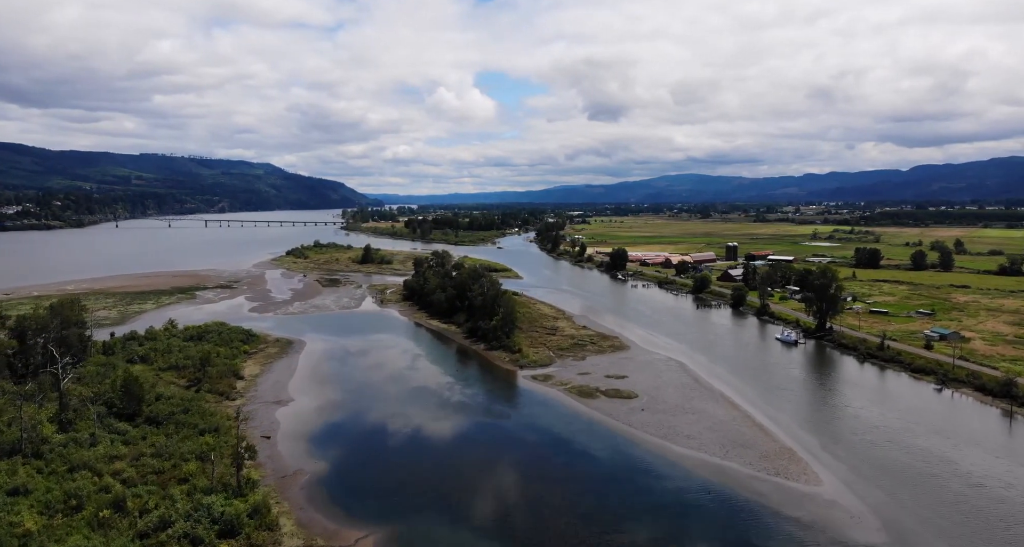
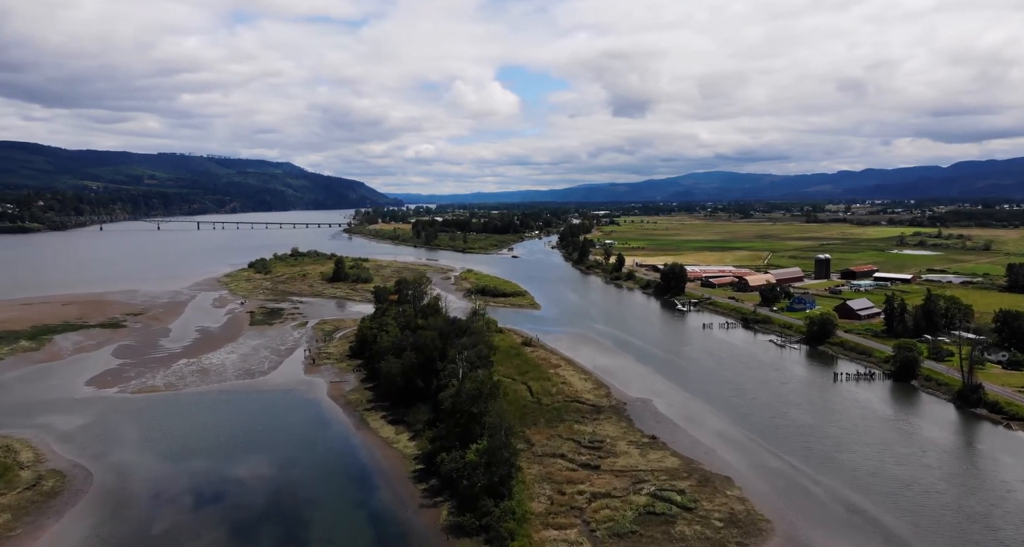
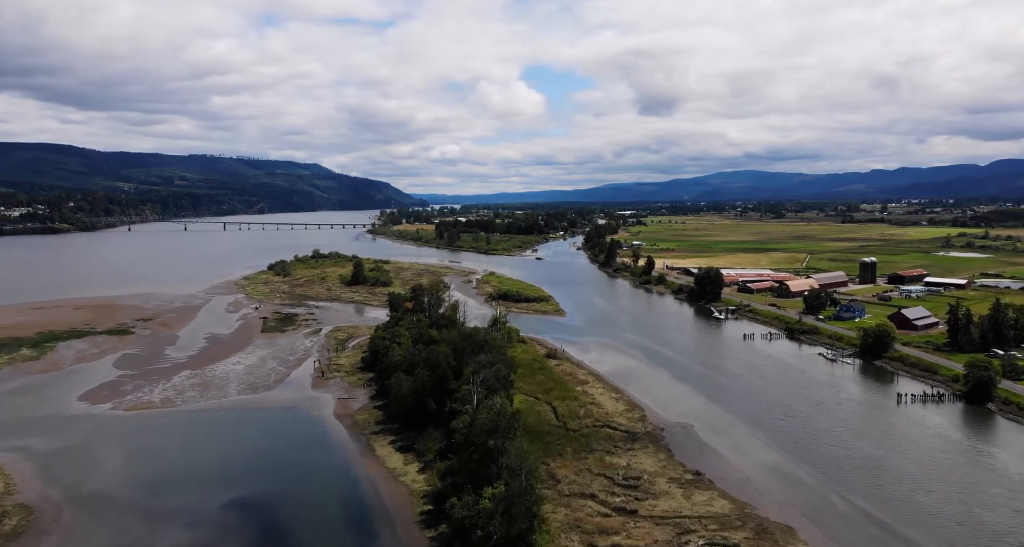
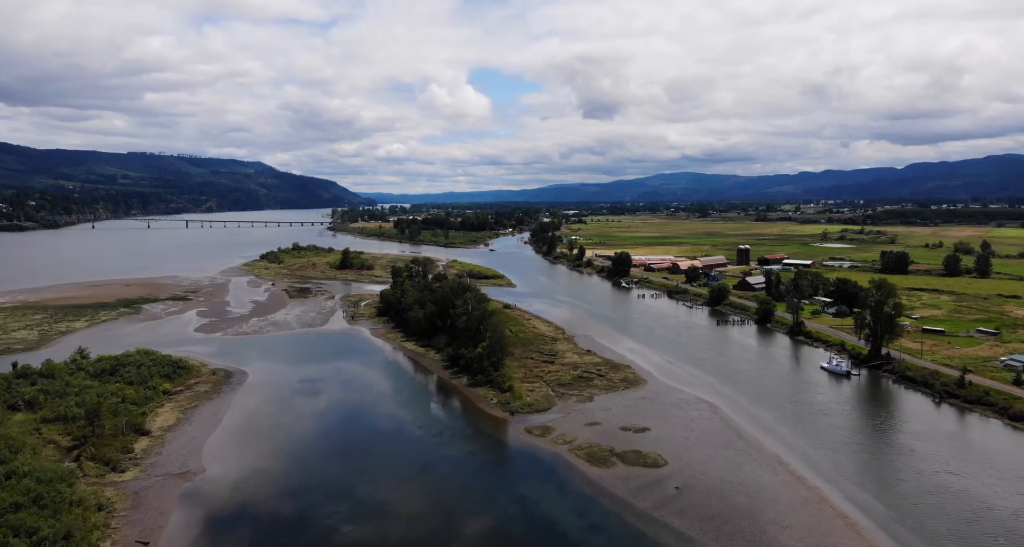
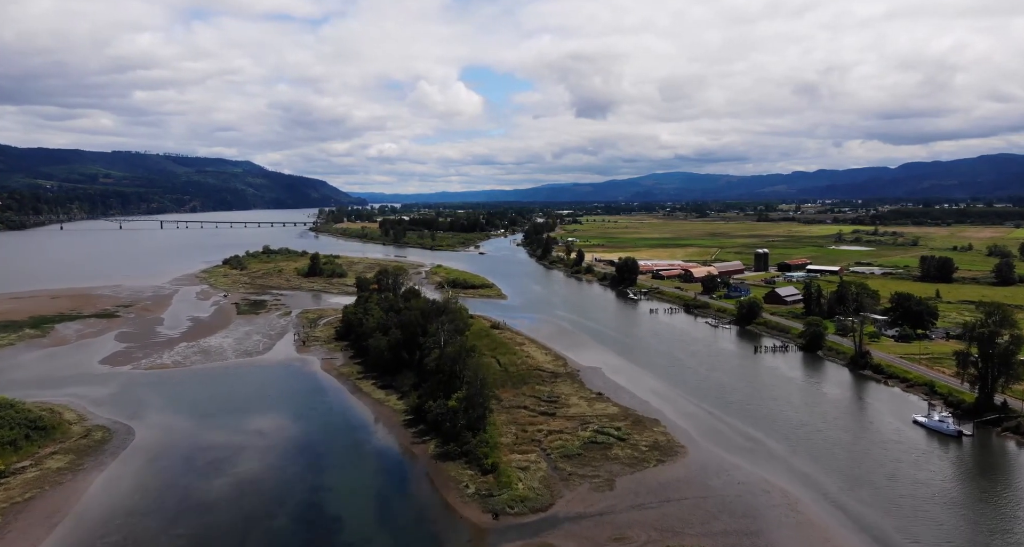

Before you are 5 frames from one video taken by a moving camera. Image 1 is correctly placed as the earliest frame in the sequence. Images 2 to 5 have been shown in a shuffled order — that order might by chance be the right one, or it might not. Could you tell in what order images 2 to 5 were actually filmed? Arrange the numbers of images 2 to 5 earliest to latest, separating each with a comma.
4, 5, 2, 3
